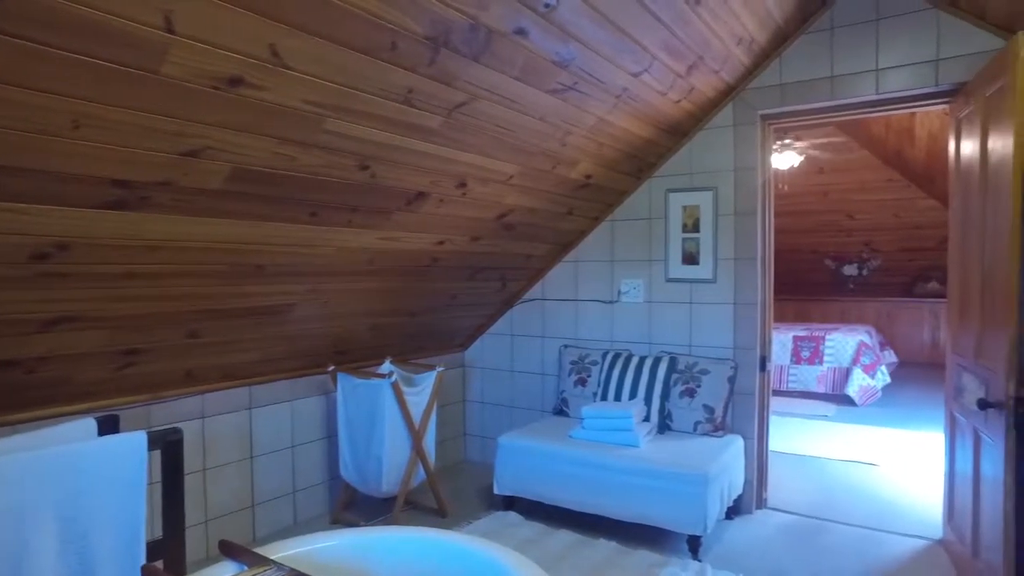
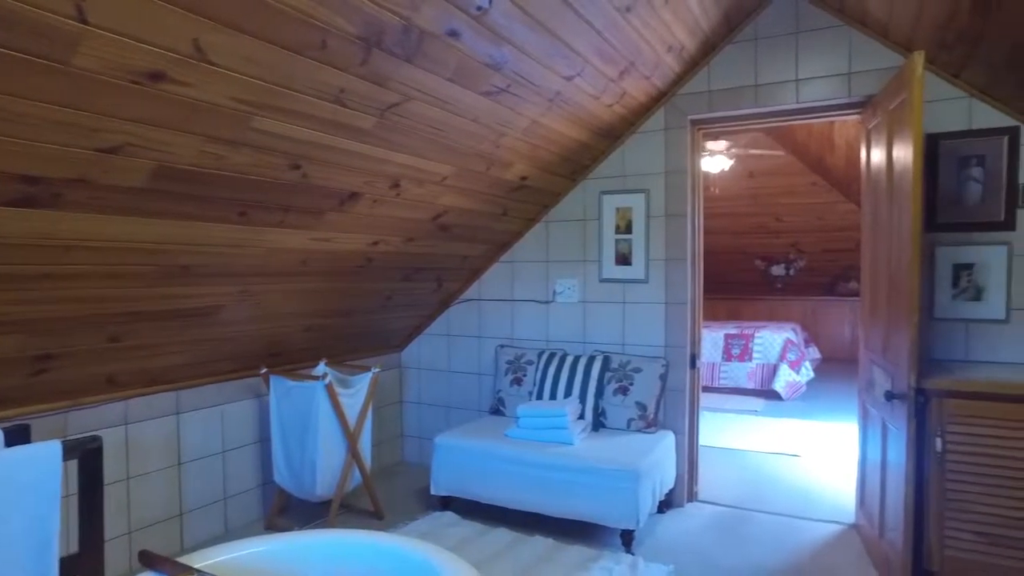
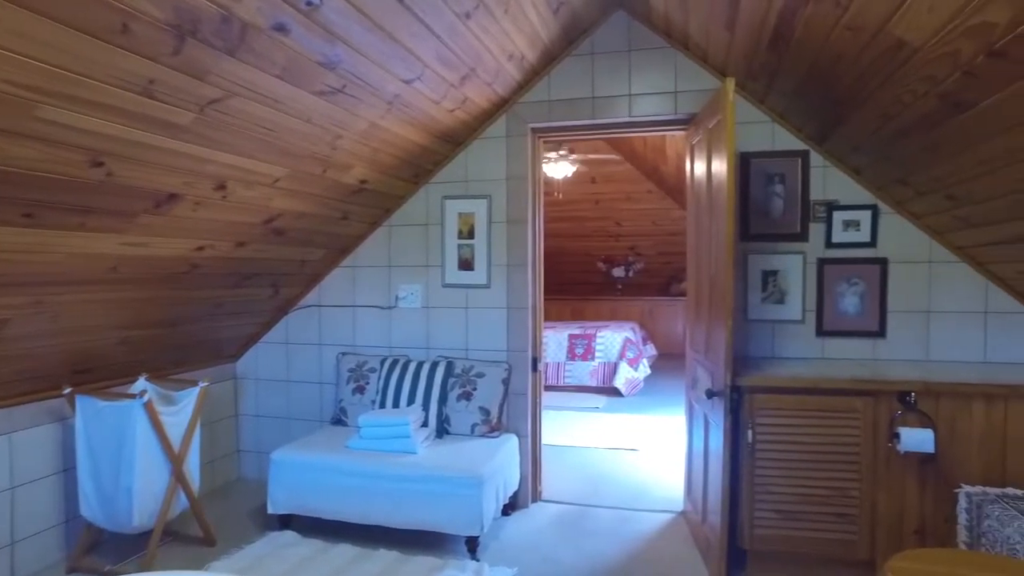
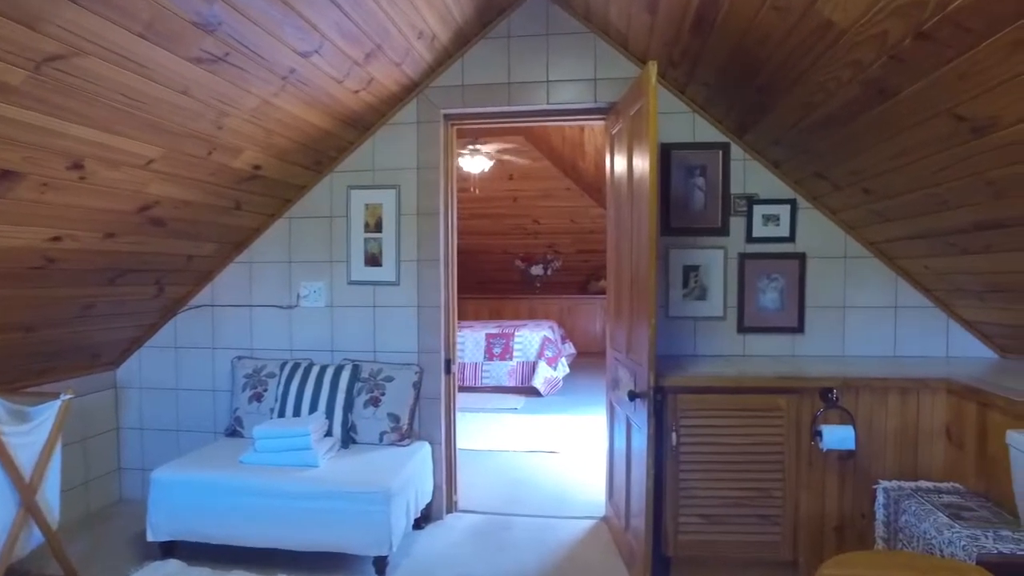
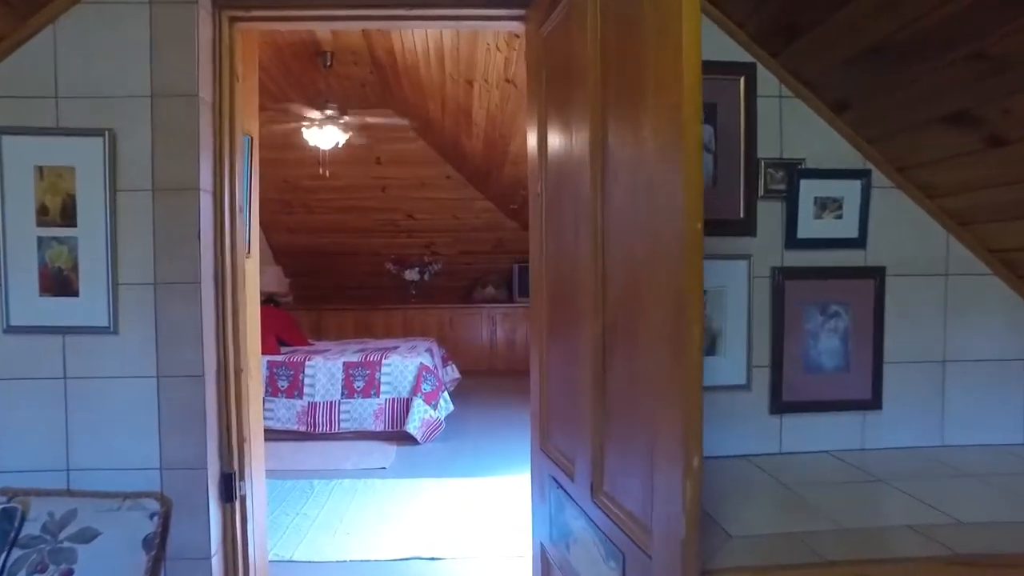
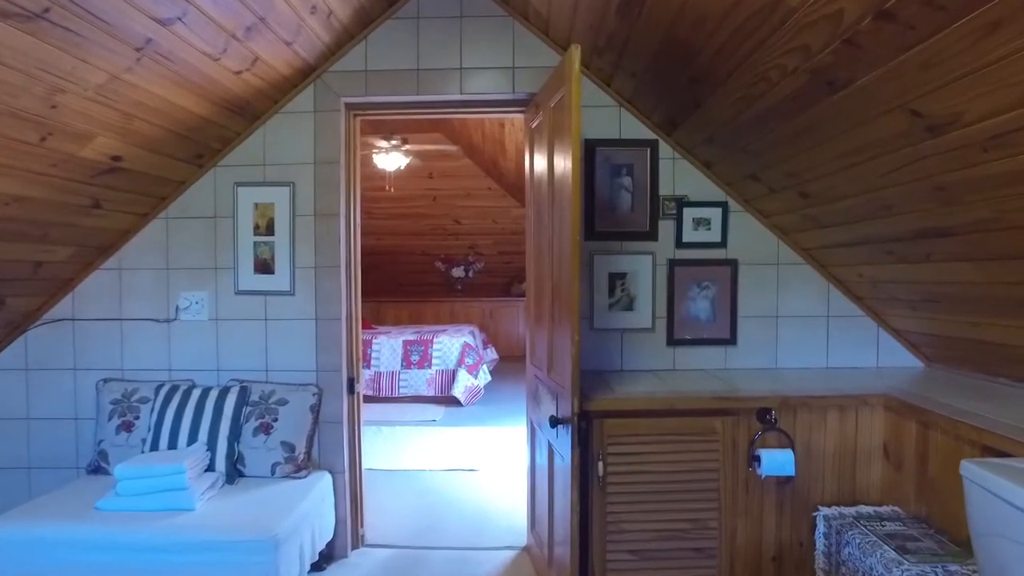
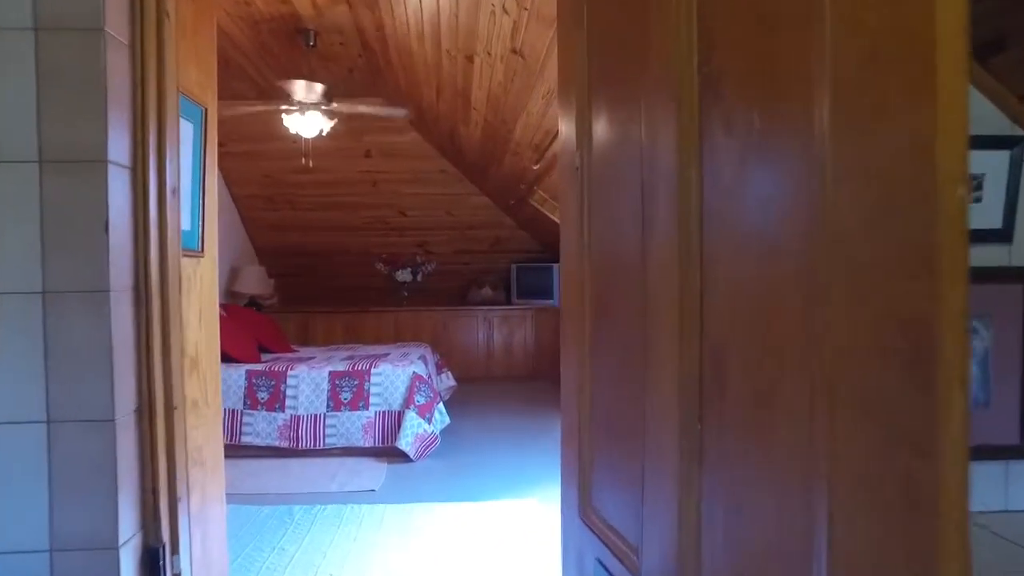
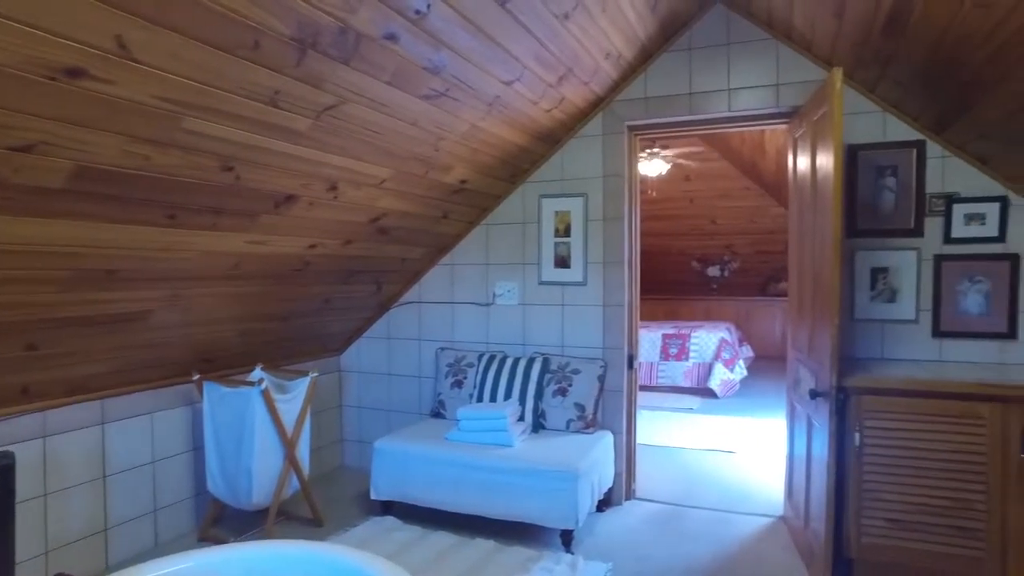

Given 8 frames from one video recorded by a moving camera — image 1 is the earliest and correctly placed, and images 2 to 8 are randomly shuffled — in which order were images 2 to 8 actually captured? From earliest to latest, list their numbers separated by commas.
2, 8, 3, 4, 6, 5, 7
